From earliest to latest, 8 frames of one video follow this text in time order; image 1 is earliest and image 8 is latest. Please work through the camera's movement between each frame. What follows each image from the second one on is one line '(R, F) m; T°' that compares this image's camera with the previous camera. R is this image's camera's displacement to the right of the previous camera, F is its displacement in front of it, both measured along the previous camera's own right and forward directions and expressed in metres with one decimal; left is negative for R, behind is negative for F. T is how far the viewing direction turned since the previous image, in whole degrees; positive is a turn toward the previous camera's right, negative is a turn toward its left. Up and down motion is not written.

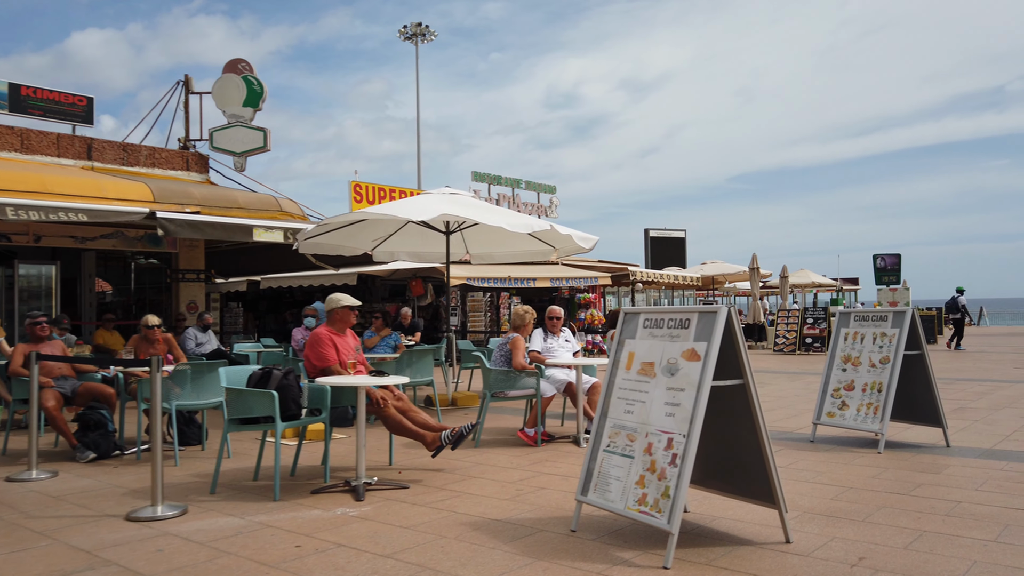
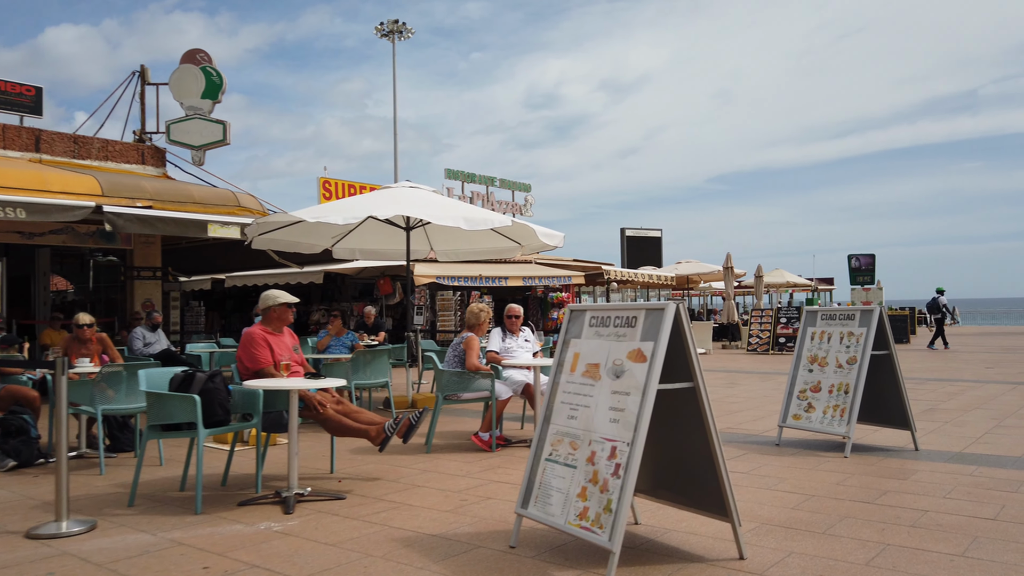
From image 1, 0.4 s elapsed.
(+0.2, +0.3) m; +2°
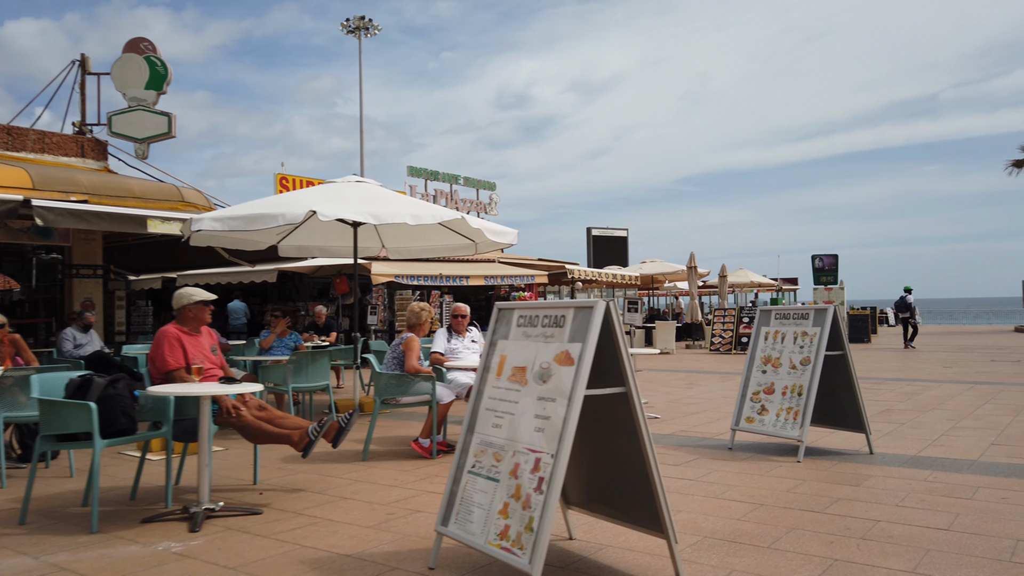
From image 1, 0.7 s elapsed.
(+0.2, +0.3) m; +2°
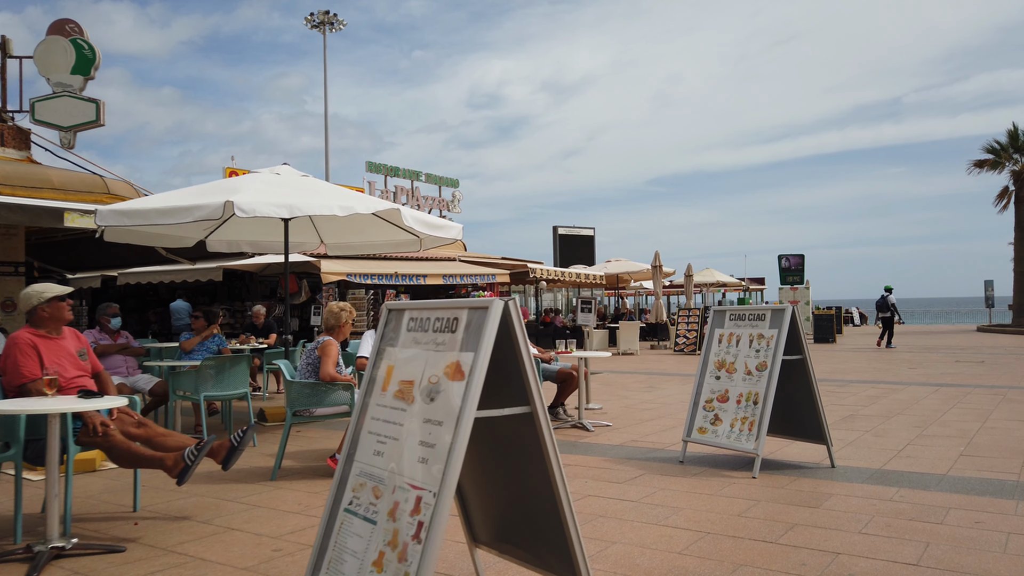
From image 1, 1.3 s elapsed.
(+0.3, +0.6) m; +2°
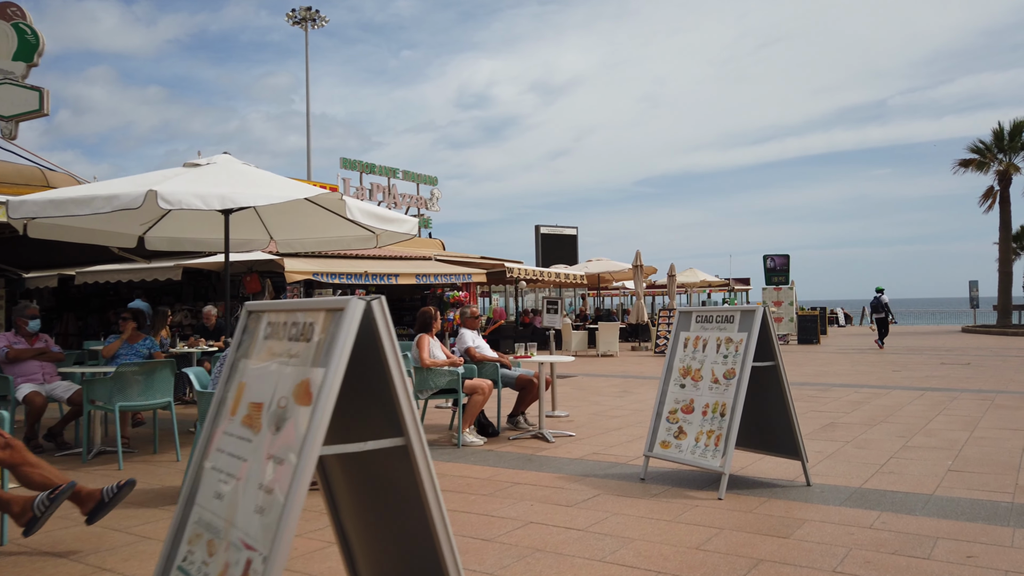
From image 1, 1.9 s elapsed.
(+0.3, +0.6) m; +1°
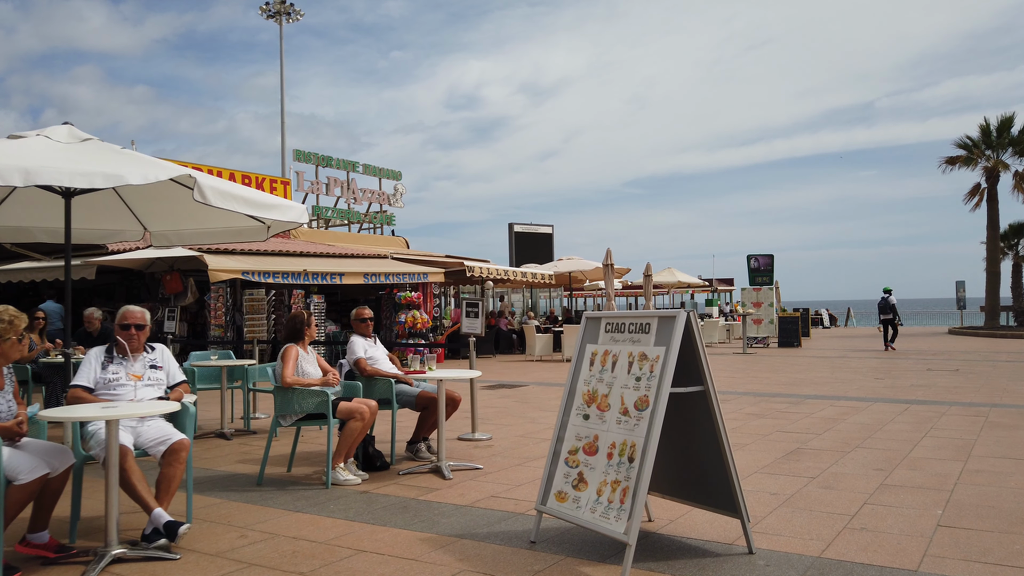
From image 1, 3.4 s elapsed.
(+0.8, +1.4) m; +1°
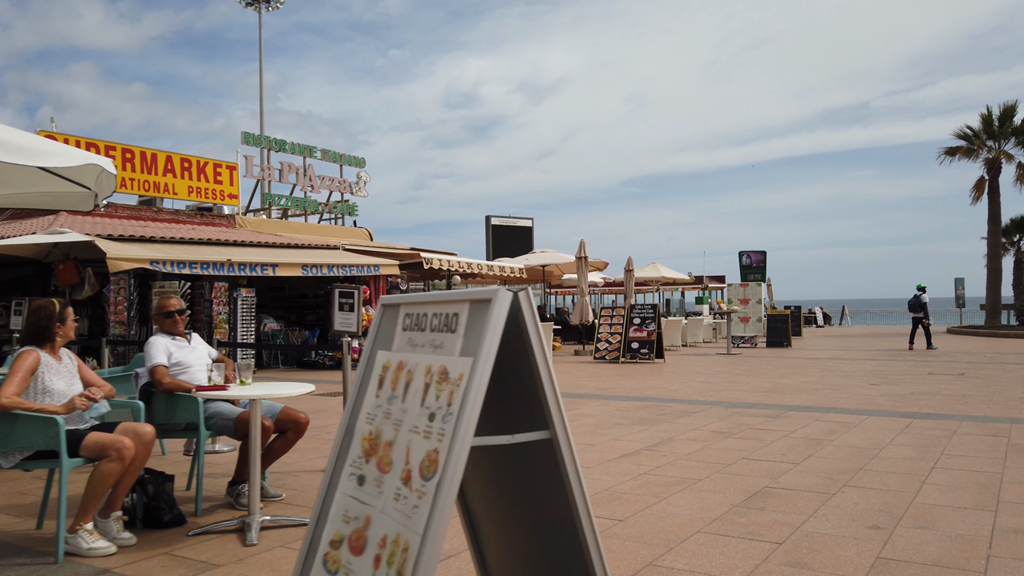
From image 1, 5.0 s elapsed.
(+0.9, +1.8) m; 0°
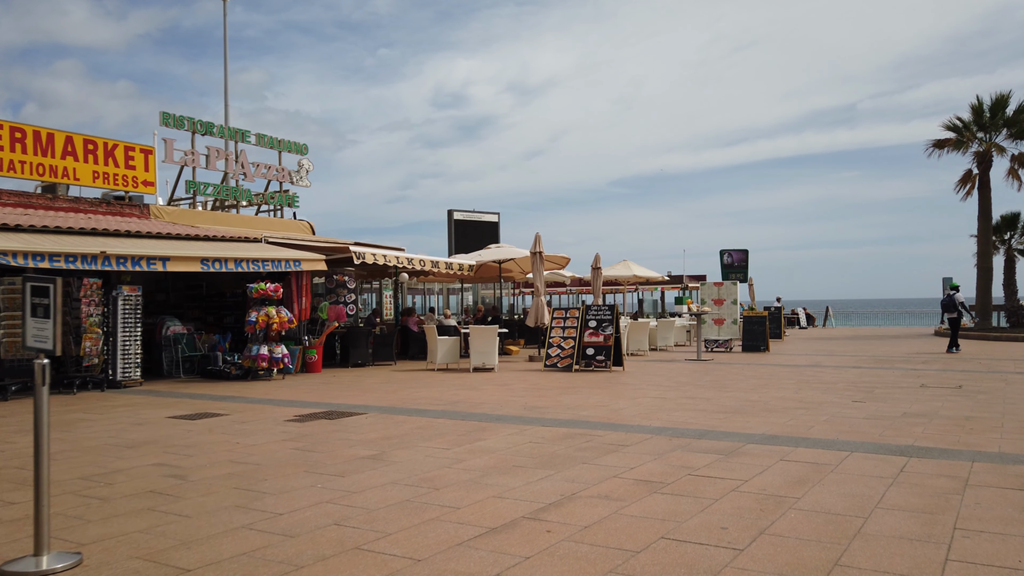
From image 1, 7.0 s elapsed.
(+1.0, +2.1) m; +1°
